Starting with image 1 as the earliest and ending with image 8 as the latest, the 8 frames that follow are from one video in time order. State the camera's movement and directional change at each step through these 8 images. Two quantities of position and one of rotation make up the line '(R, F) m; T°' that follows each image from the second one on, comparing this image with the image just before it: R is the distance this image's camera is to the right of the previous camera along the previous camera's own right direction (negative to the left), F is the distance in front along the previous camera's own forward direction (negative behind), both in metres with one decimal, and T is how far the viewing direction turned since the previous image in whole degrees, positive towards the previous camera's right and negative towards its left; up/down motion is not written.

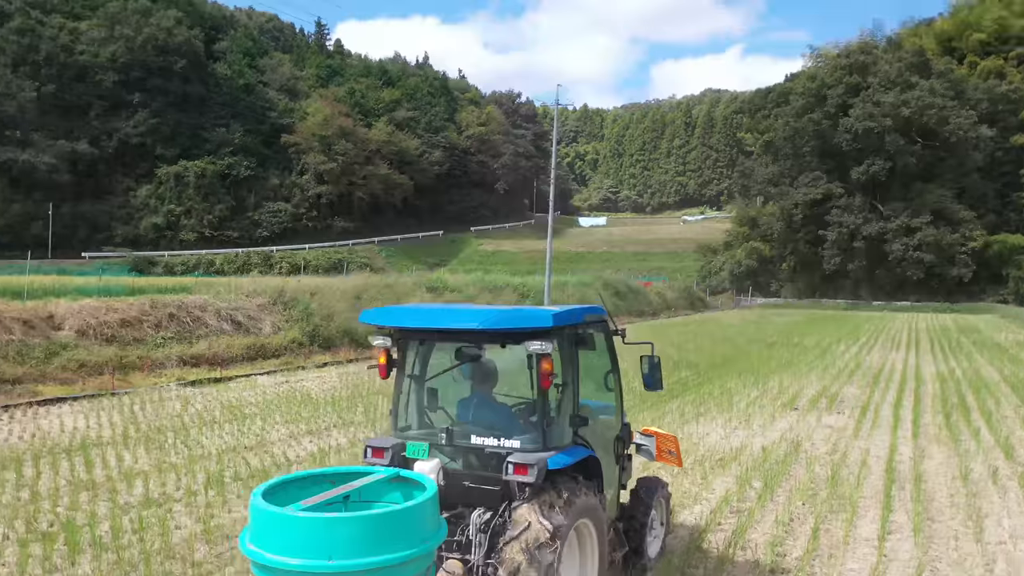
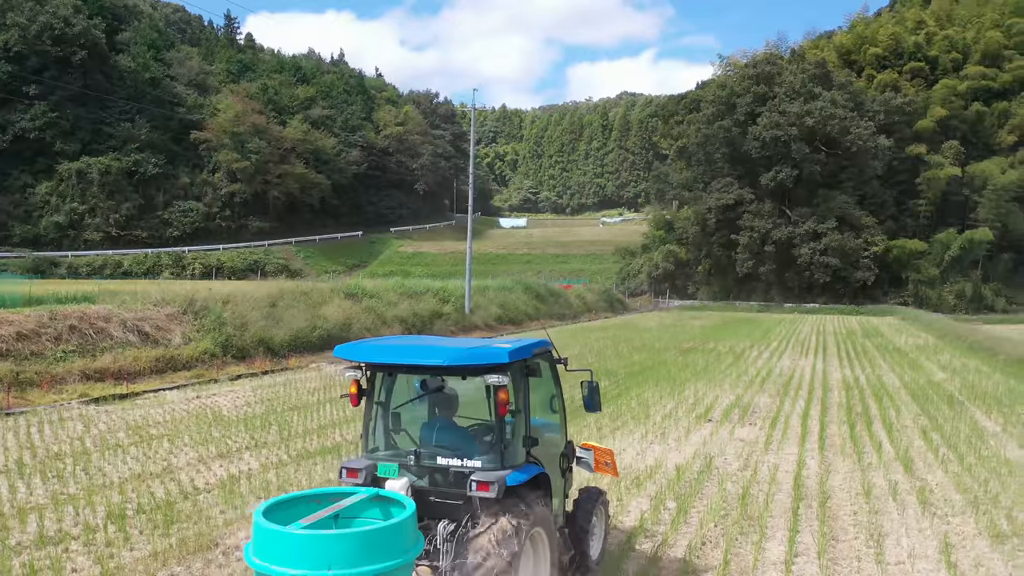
(-0.3, +0.2) m; +6°
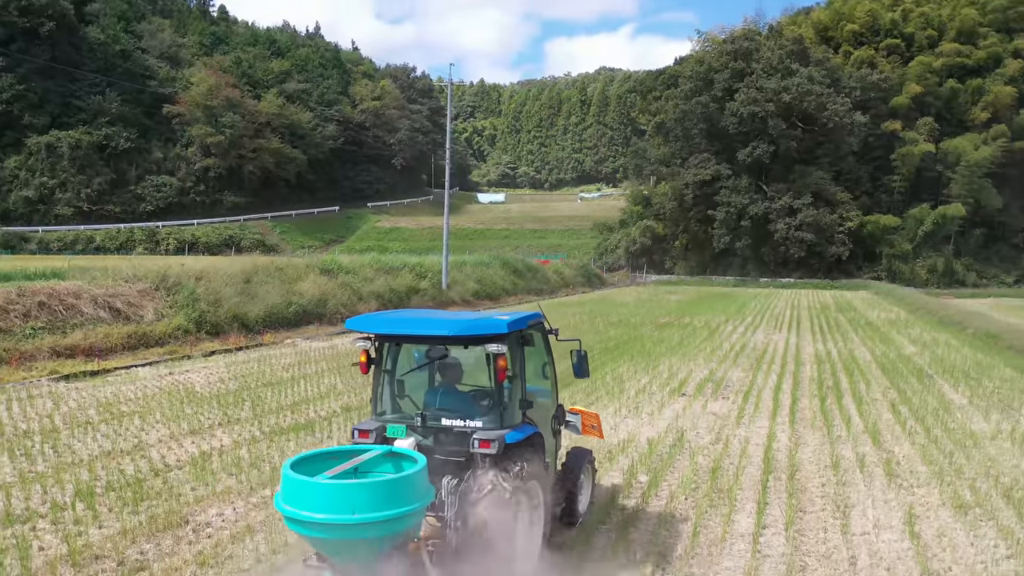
(0.0, 0.0) m; +1°
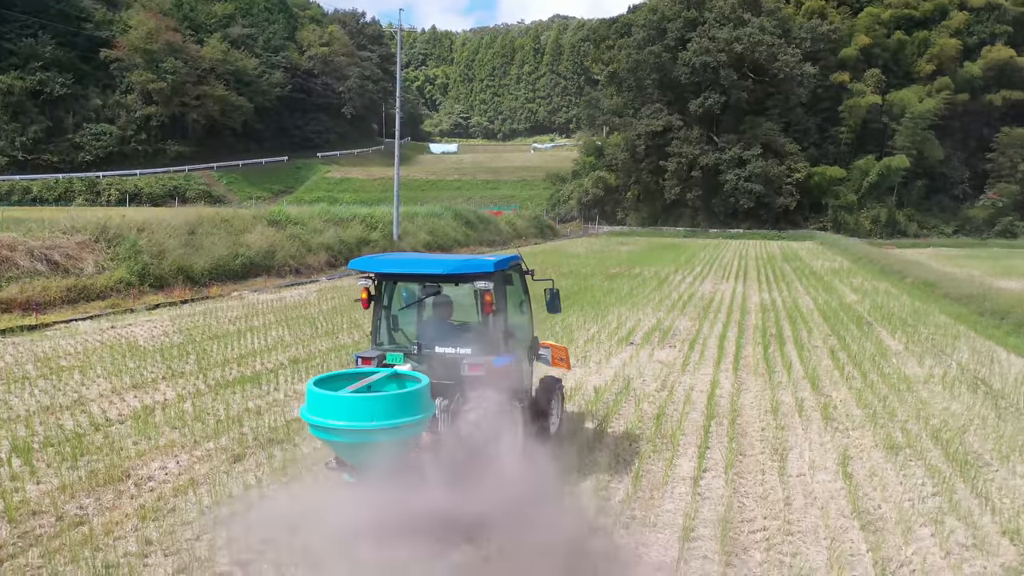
(0.0, 0.0) m; +3°
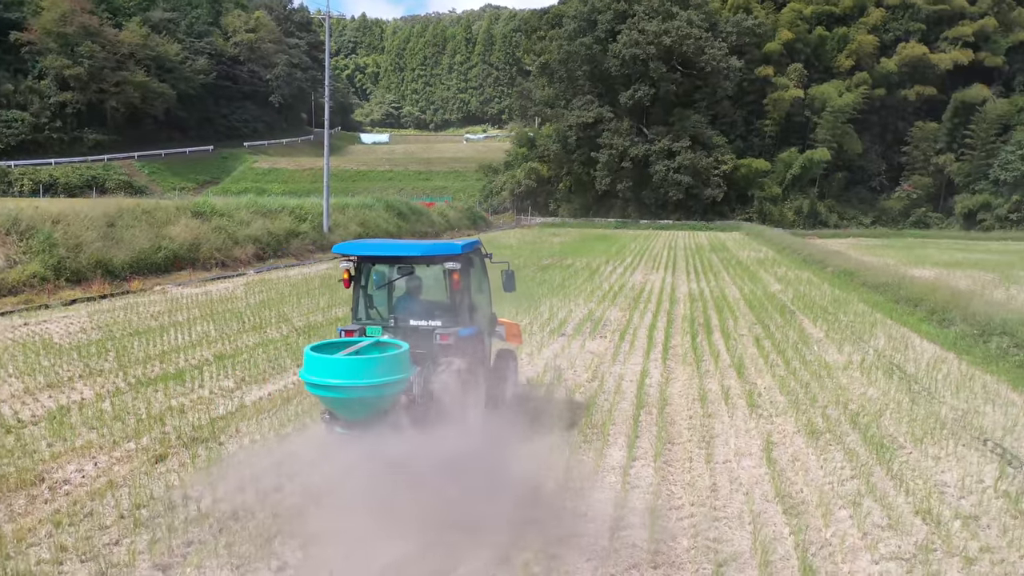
(0.0, 0.0) m; +5°
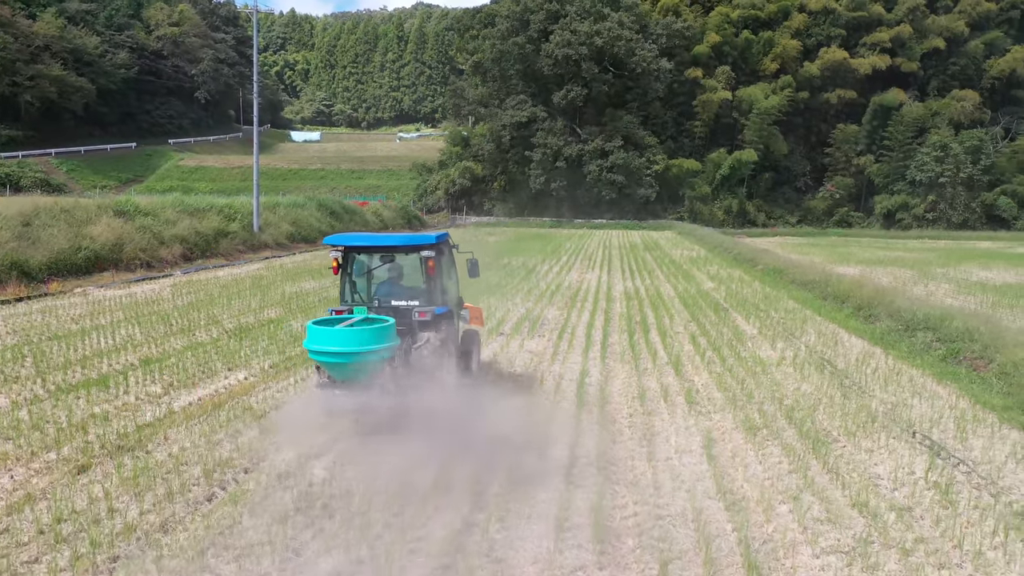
(0.0, +0.1) m; +5°
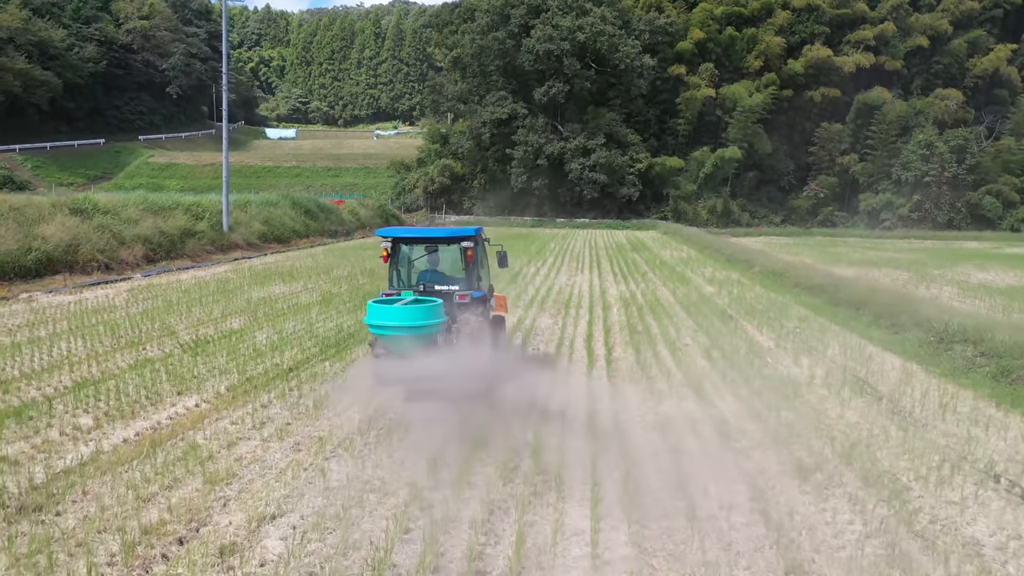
(-0.1, +0.9) m; +2°
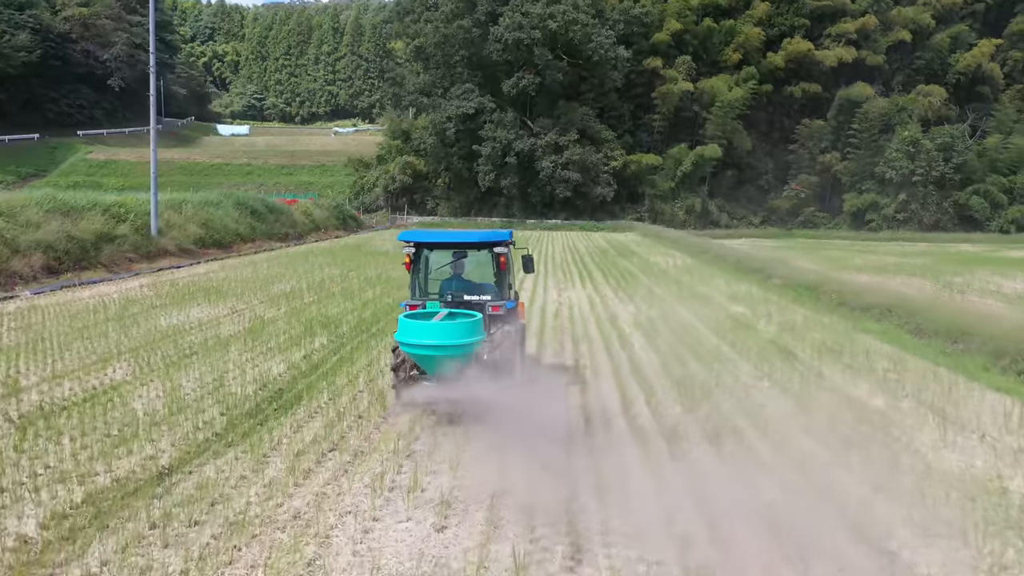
(-0.3, +2.5) m; +3°
